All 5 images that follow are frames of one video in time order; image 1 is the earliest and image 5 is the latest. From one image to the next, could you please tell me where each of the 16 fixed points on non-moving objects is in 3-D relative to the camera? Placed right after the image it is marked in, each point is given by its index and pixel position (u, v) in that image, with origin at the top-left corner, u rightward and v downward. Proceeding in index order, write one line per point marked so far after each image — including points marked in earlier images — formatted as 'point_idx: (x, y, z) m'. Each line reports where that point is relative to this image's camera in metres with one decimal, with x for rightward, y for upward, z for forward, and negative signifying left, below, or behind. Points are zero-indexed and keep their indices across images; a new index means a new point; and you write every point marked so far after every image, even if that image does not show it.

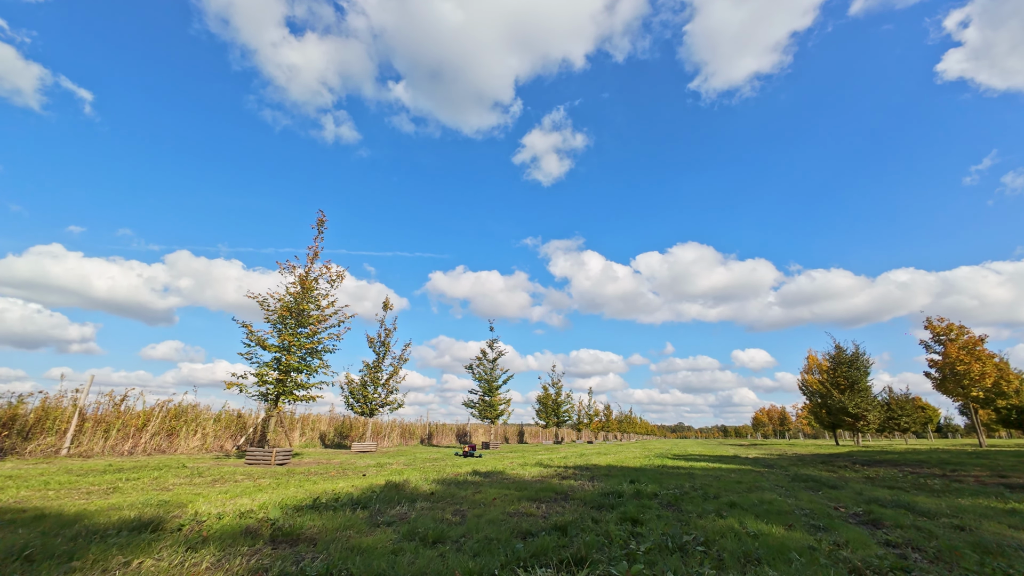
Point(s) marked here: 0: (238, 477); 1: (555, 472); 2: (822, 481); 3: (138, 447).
0: (-6.6, -4.6, +9.7) m
1: (+1.2, -5.1, +11.2) m
2: (+7.5, -4.6, +9.7) m
3: (-17.9, -7.6, +19.2) m
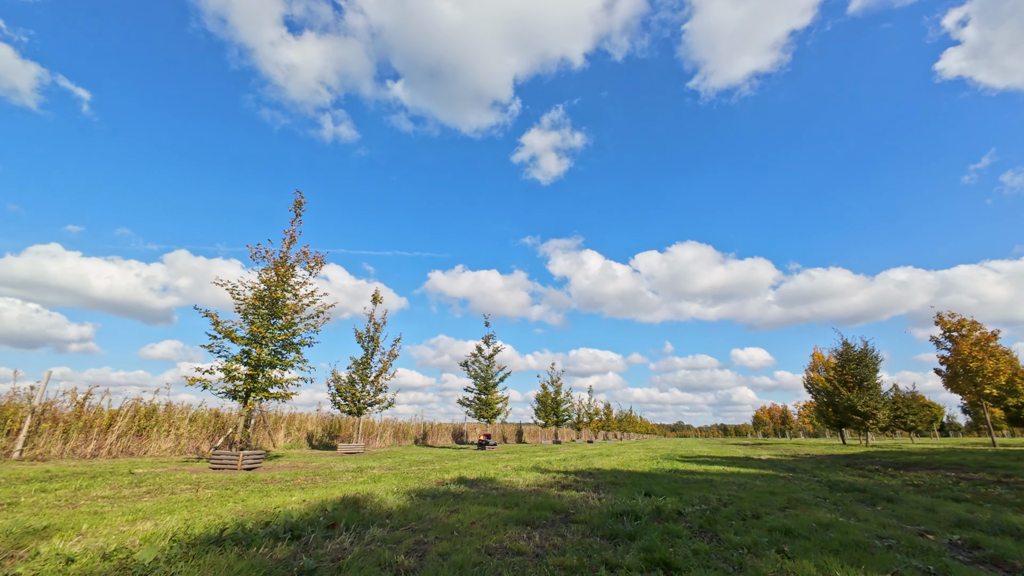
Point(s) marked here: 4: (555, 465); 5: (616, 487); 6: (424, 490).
0: (-6.8, -4.1, +8.3) m
1: (+1.0, -4.6, +9.8) m
2: (+7.3, -4.2, +8.3) m
3: (-18.1, -7.1, +17.7) m
4: (+1.5, -6.3, +14.2) m
5: (+2.1, -4.0, +7.9) m
6: (-1.7, -3.8, +7.6) m
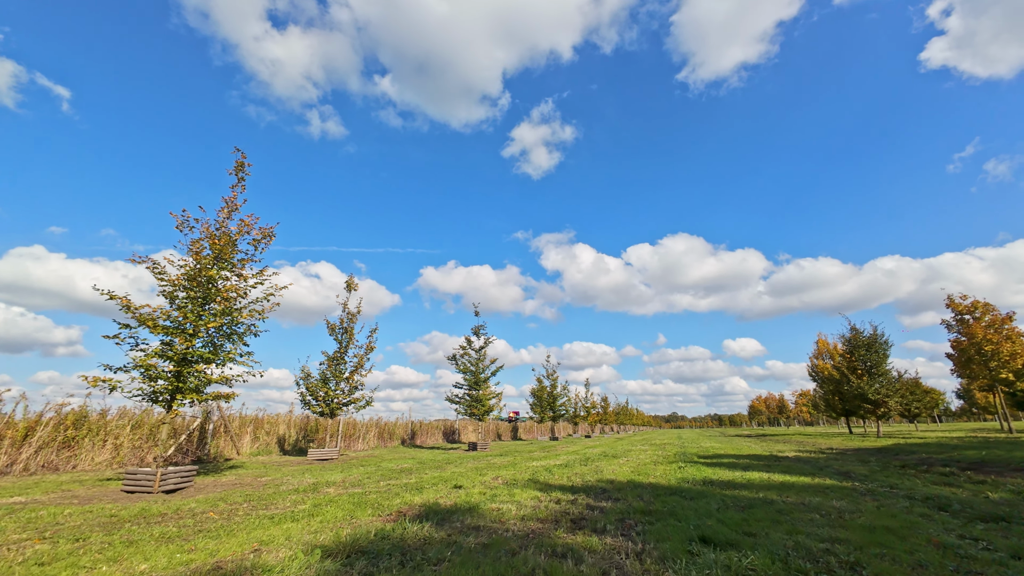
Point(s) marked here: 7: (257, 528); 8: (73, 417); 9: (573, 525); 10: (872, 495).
0: (-7.0, -3.5, +5.6) m
1: (+0.8, -3.9, +7.3) m
2: (+7.1, -3.3, +5.9) m
3: (-18.4, -6.6, +14.9) m
4: (+1.3, -5.4, +11.7) m
5: (+1.9, -3.2, +5.4) m
6: (-1.8, -3.1, +5.0) m
7: (-3.9, -3.7, +6.2) m
8: (-18.5, -5.4, +16.9) m
9: (+0.8, -3.3, +5.6) m
10: (+6.8, -3.9, +7.6) m
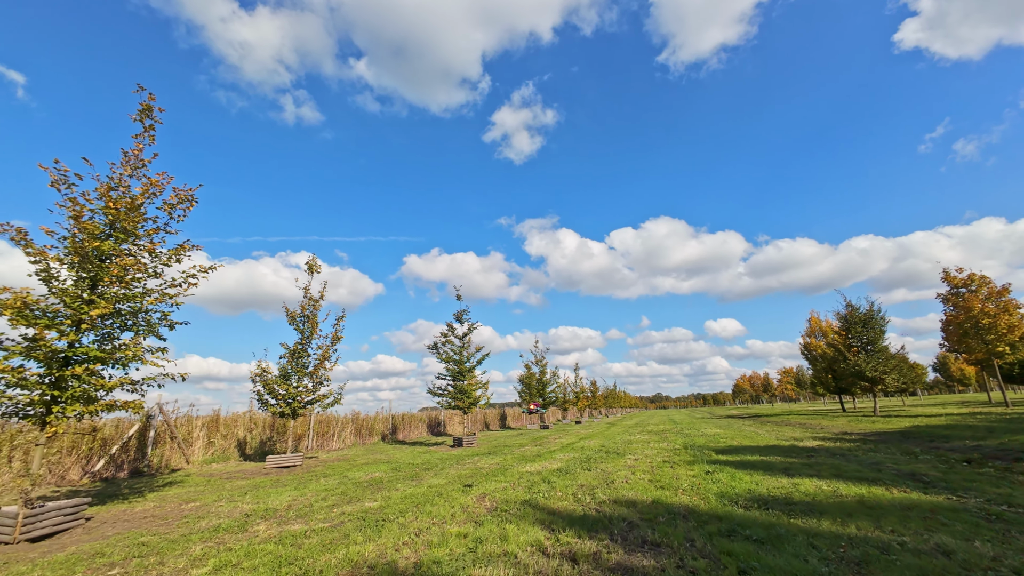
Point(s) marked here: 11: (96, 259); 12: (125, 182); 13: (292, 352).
0: (-7.0, -3.1, +2.9) m
1: (+0.7, -3.3, +4.9) m
2: (+7.1, -2.6, +3.7) m
3: (-18.7, -6.2, +11.8) m
4: (+1.1, -4.7, +9.4) m
5: (+1.9, -2.6, +3.0) m
6: (-1.8, -2.7, +2.5) m
7: (-3.9, -3.2, +3.7) m
8: (-18.9, -4.9, +13.9) m
9: (+0.8, -2.8, +3.2) m
10: (+6.6, -3.2, +5.4) m
11: (-9.8, +0.7, +9.5) m
12: (-9.7, +2.6, +10.1) m
13: (-10.8, -3.1, +19.8) m
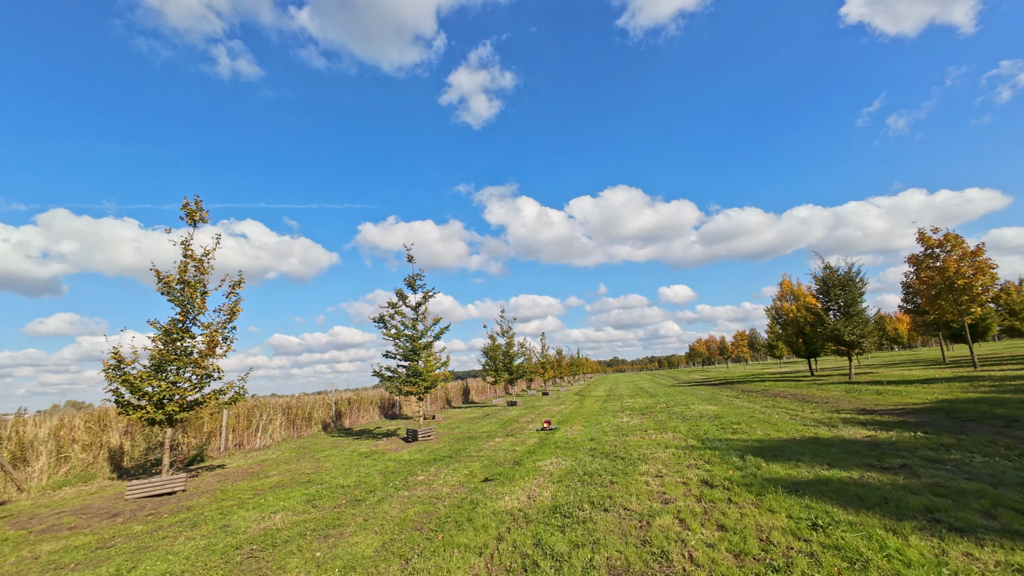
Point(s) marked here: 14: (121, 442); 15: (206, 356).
0: (-6.6, -2.8, -2.3) m
1: (+0.9, -2.7, +0.4) m
2: (+7.3, -2.0, -0.2) m
3: (-19.1, -5.3, +5.7) m
4: (+0.8, -3.7, +5.0) m
5: (+2.2, -2.2, -1.3) m
6: (-1.4, -2.3, -2.2) m
7: (-3.6, -2.8, -1.2) m
8: (-19.5, -3.9, +7.6) m
9: (+1.1, -2.3, -1.3) m
10: (+6.8, -2.5, +1.5) m
11: (-10.1, +1.5, +3.7) m
12: (-10.0, +3.4, +4.1) m
13: (-12.0, -1.6, +14.1) m
14: (-17.2, -6.7, +17.7) m
15: (-10.8, -2.3, +14.4) m
